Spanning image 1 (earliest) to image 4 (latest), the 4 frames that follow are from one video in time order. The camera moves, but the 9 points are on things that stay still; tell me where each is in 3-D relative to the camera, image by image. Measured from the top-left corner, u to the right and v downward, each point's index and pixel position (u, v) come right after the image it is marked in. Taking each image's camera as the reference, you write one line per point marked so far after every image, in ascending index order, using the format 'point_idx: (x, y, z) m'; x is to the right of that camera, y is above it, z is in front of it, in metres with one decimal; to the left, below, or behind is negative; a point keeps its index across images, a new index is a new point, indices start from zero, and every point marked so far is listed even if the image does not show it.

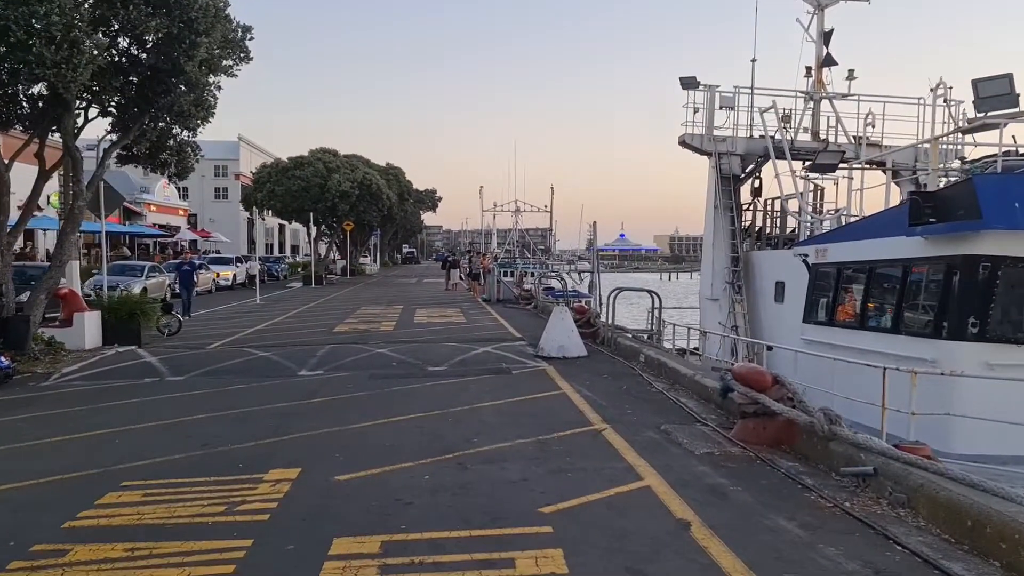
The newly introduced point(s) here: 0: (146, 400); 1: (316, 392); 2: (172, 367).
0: (-4.8, -1.4, +11.3) m
1: (-2.6, -1.3, +11.5) m
2: (-5.4, -1.3, +14.0) m
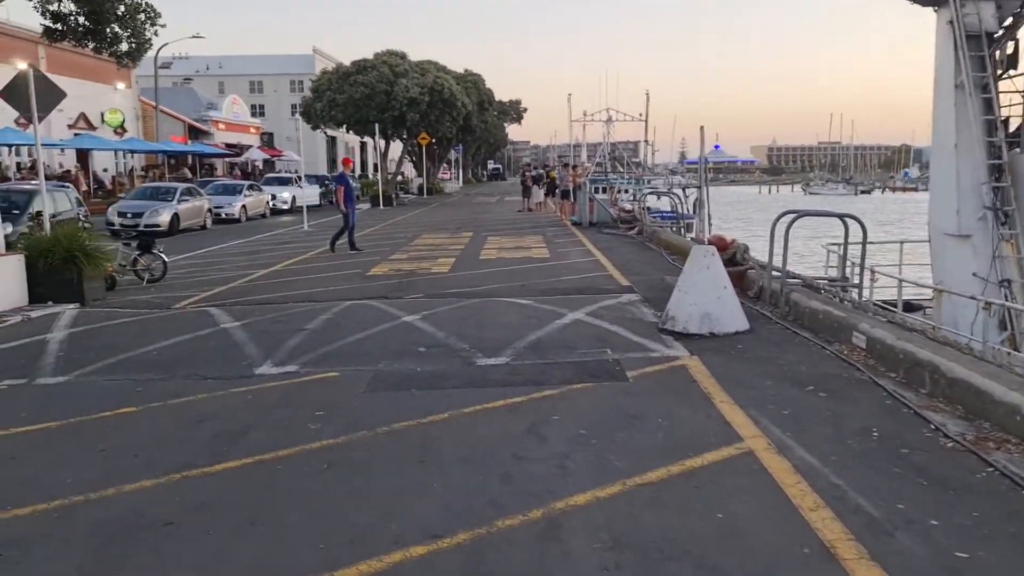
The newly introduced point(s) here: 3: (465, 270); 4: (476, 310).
0: (-4.0, -1.1, +6.0) m
1: (-1.8, -0.9, +5.9) m
2: (-4.4, -0.7, +8.8) m
3: (-0.8, +0.3, +15.0) m
4: (-0.4, -0.3, +10.3) m
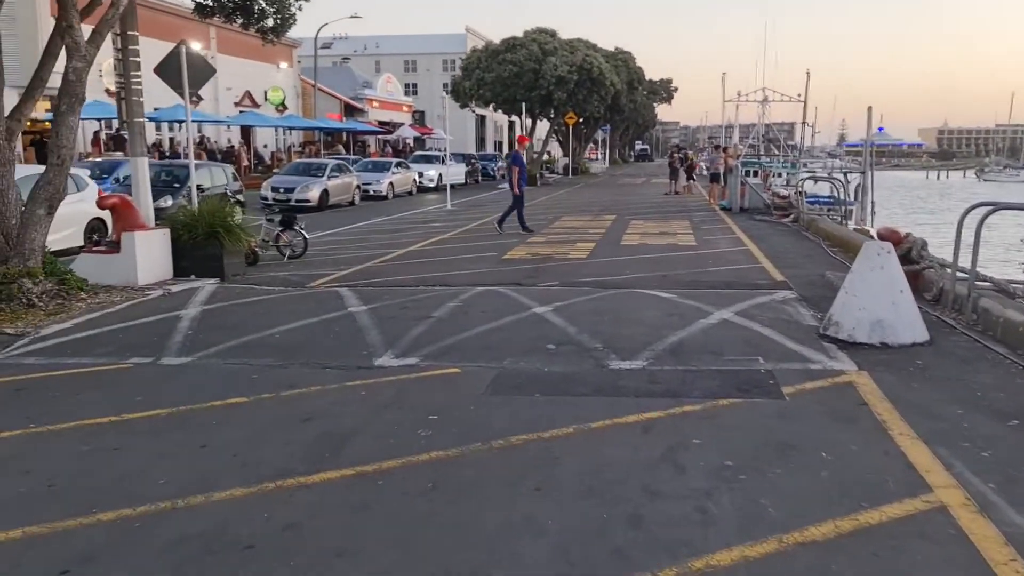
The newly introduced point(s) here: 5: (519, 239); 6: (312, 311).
0: (-3.1, -0.9, +5.9) m
1: (-1.0, -0.9, +5.4) m
2: (-3.1, -0.4, +8.7) m
3: (+1.5, +0.5, +14.3) m
4: (+1.1, -0.2, +9.5) m
5: (+0.1, +1.0, +17.1) m
6: (-2.2, -0.3, +9.7) m
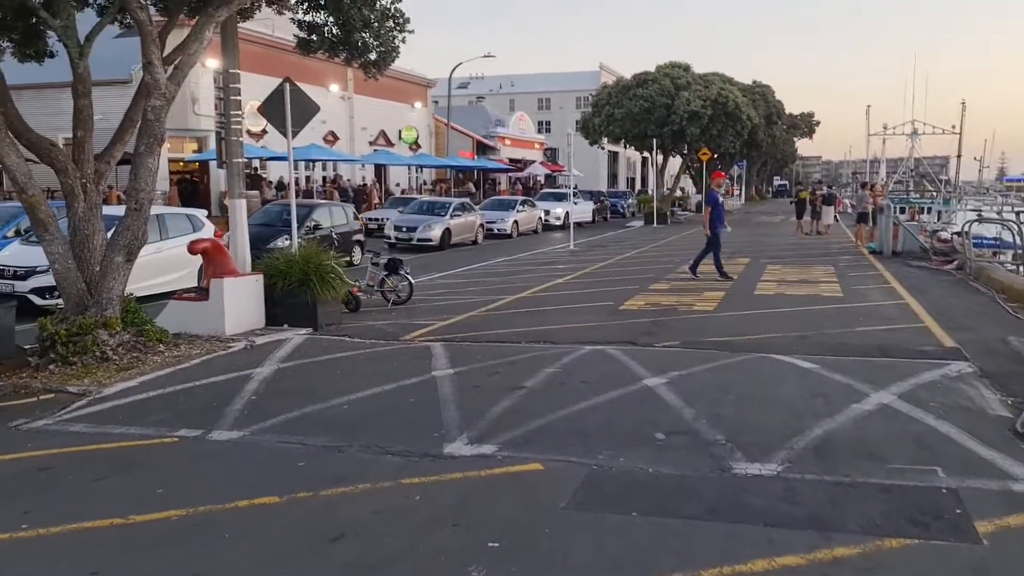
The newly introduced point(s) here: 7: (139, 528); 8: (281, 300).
0: (-2.6, -1.3, +5.0) m
1: (-0.6, -1.3, +4.2) m
2: (-2.2, -1.0, +7.7) m
3: (+3.2, -0.3, +12.6) m
4: (+2.1, -0.8, +7.9) m
5: (+2.3, 0.0, +15.7) m
6: (-1.2, -0.8, +8.6) m
7: (-2.0, -1.3, +4.7) m
8: (-3.1, -0.2, +11.5) m
